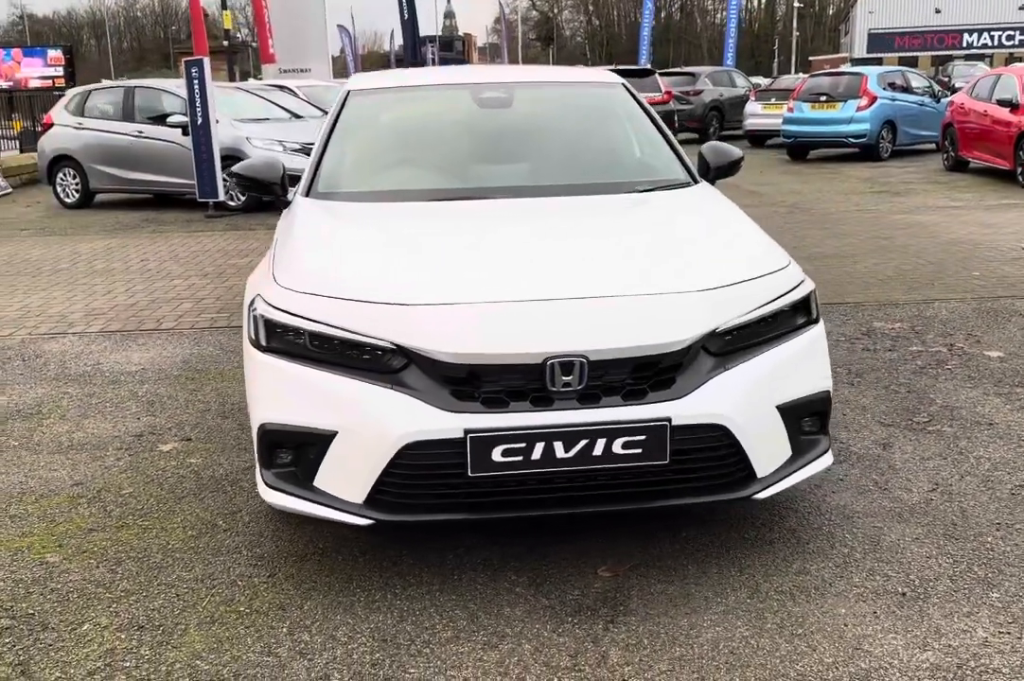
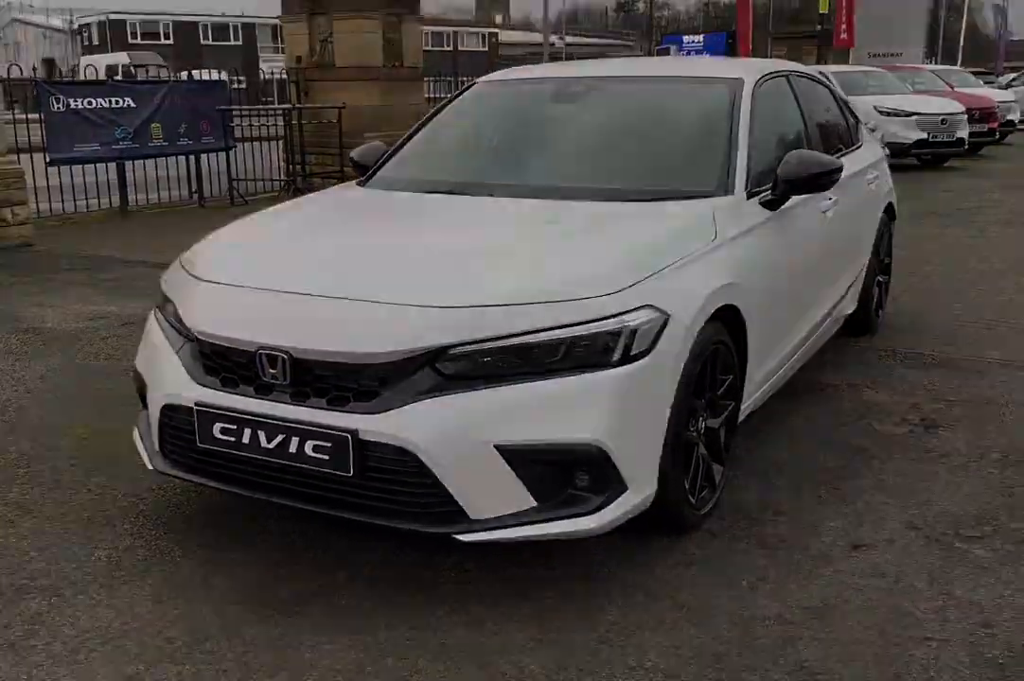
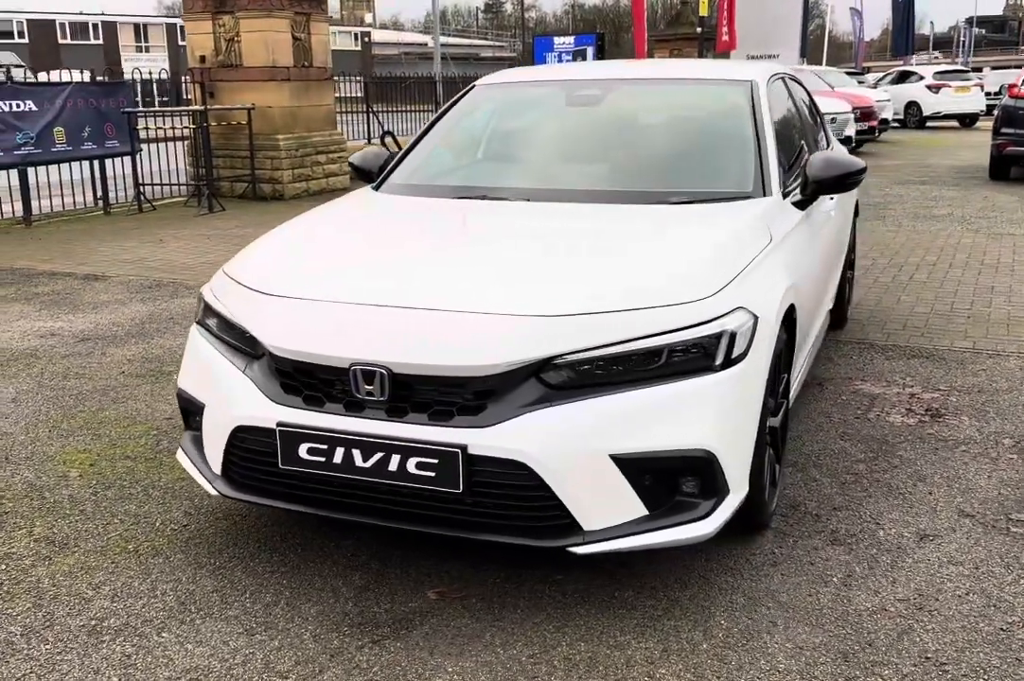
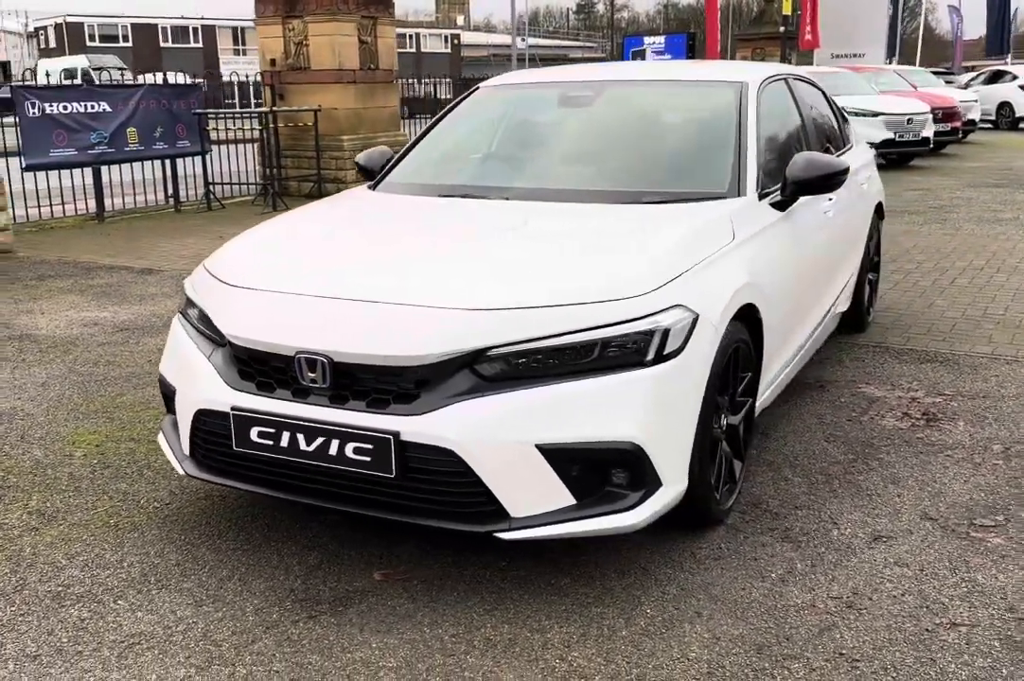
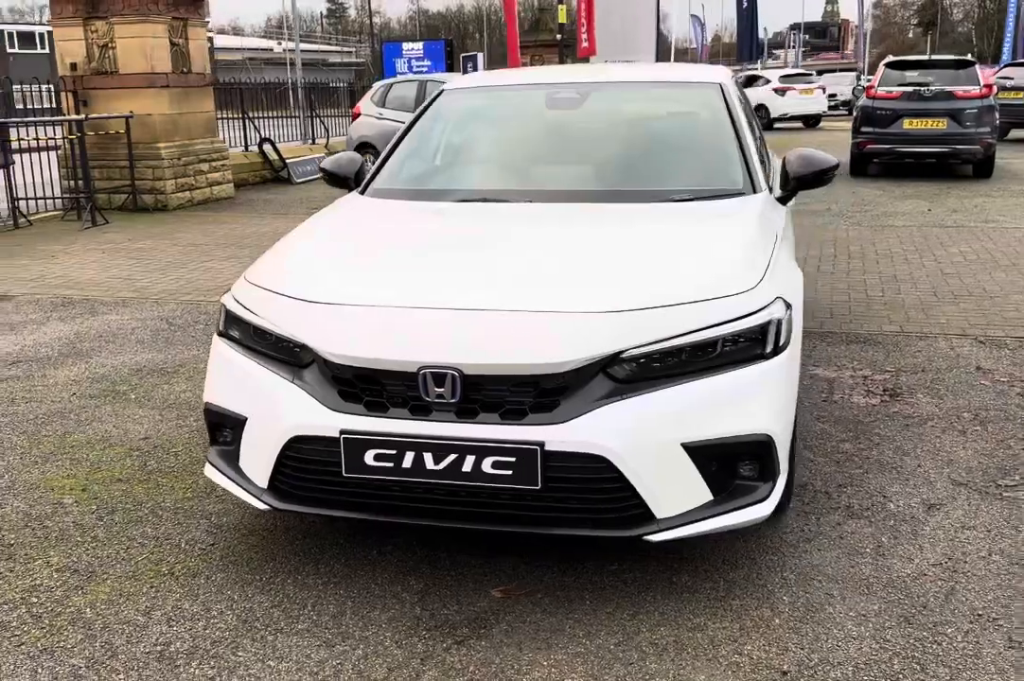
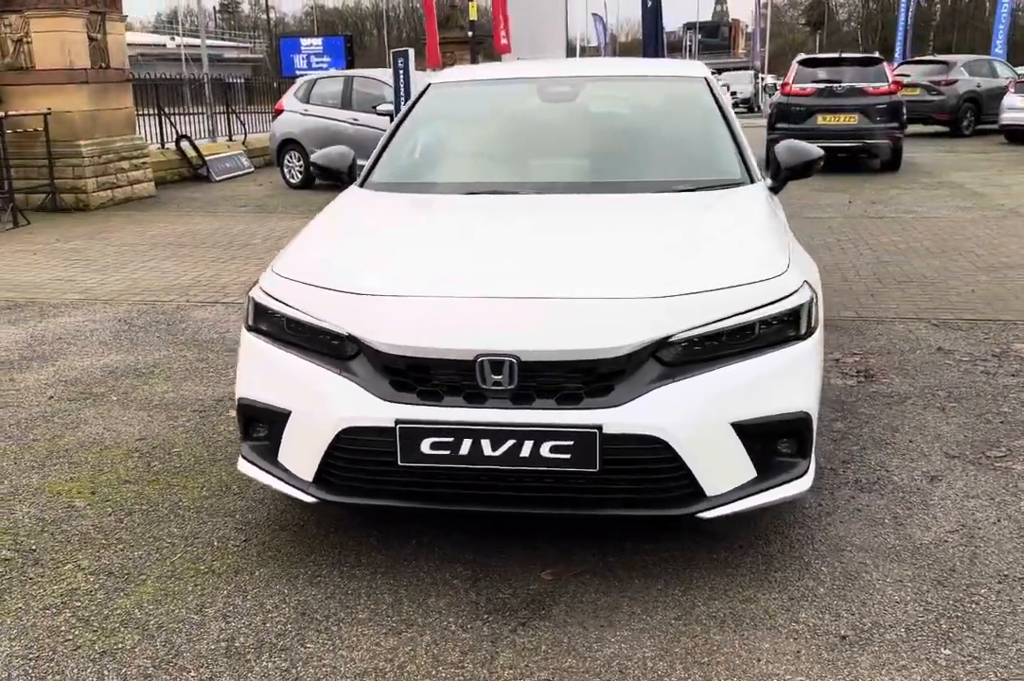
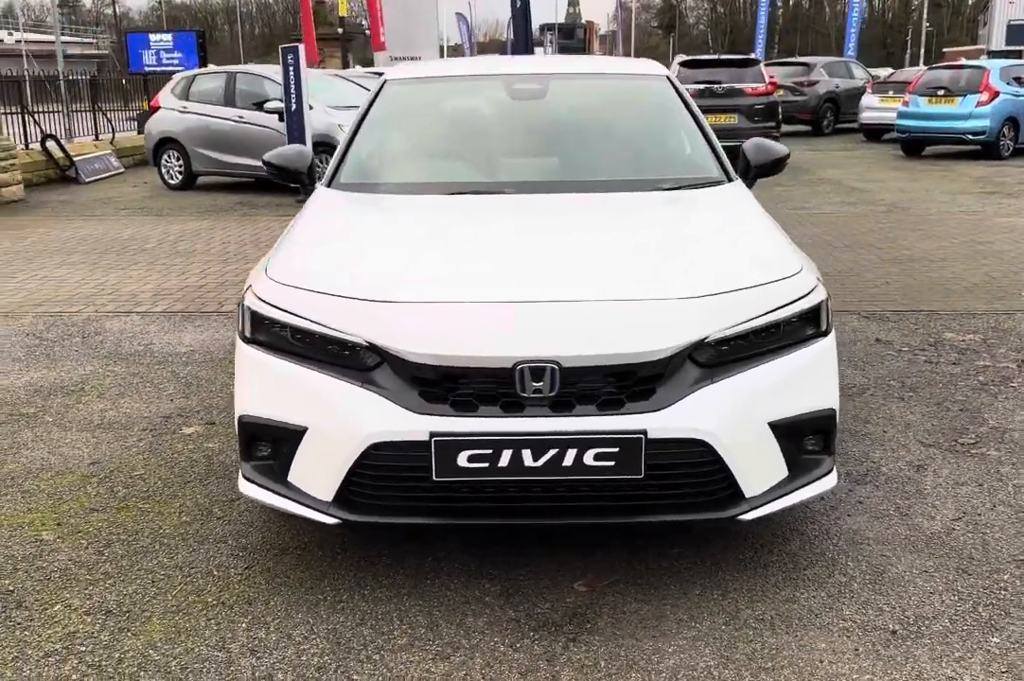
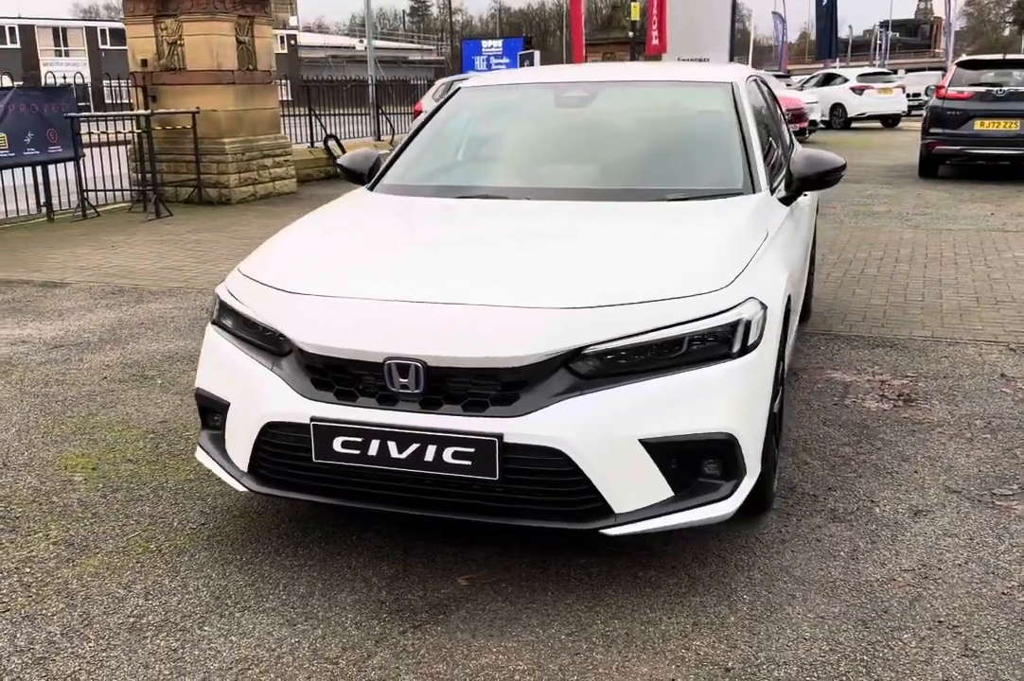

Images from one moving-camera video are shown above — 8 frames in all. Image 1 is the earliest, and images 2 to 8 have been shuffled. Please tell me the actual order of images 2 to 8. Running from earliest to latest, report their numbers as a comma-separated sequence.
7, 6, 5, 8, 3, 4, 2
